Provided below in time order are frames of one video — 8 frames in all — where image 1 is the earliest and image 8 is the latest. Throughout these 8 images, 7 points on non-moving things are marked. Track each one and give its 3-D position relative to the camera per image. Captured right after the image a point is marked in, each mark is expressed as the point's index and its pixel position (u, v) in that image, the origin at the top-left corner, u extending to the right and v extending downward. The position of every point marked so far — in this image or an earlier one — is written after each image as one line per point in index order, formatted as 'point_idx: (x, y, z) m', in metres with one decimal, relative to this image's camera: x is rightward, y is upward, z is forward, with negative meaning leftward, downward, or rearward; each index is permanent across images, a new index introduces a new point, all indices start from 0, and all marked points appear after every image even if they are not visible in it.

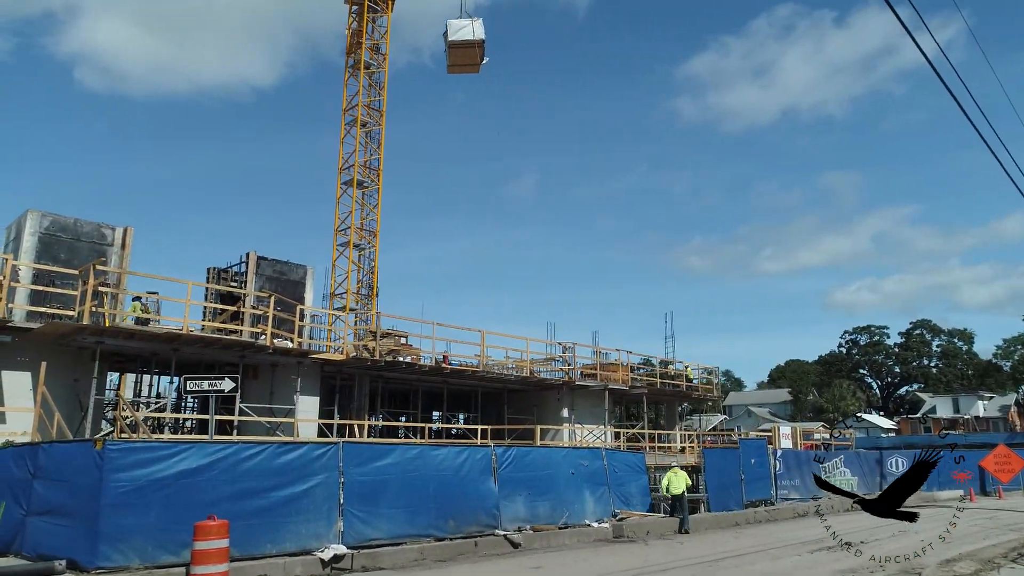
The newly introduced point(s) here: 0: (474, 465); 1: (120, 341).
0: (-0.8, -3.7, +14.9) m
1: (-10.6, -1.4, +19.4) m
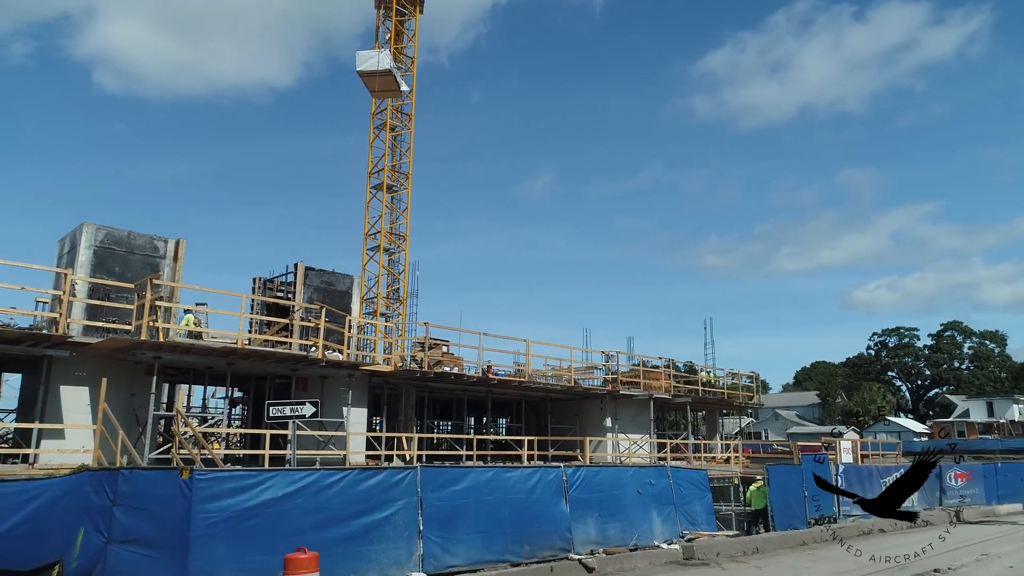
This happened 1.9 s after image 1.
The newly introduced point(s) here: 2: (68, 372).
0: (+0.7, -4.0, +14.6) m
1: (-9.0, -1.8, +19.3) m
2: (-11.3, -2.1, +18.3) m
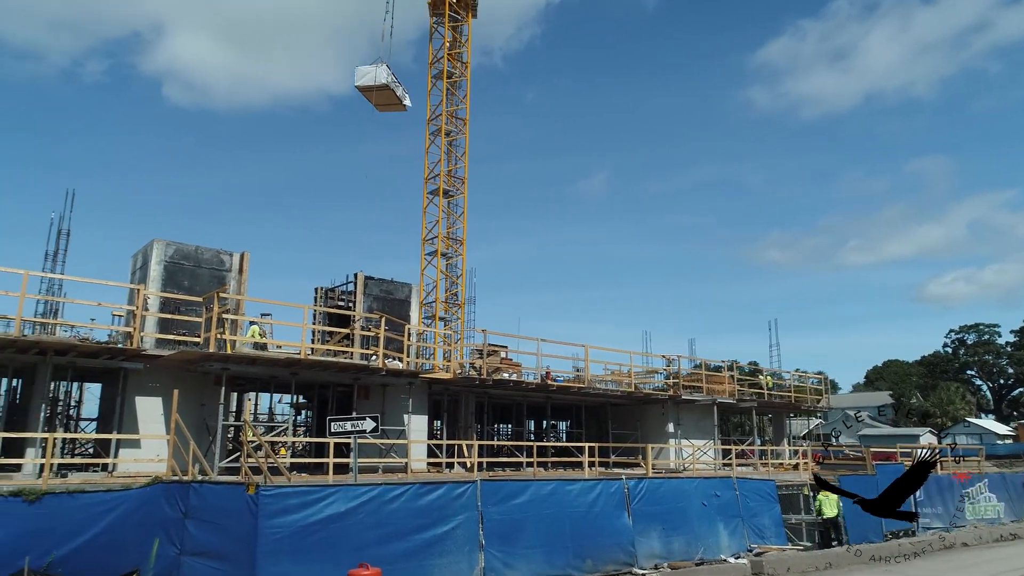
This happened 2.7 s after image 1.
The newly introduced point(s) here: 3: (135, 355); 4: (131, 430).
0: (+1.9, -4.2, +14.3) m
1: (-7.4, -2.2, +19.8) m
2: (-9.8, -2.5, +19.0) m
3: (-9.6, -1.7, +18.3) m
4: (-9.9, -3.7, +18.6) m
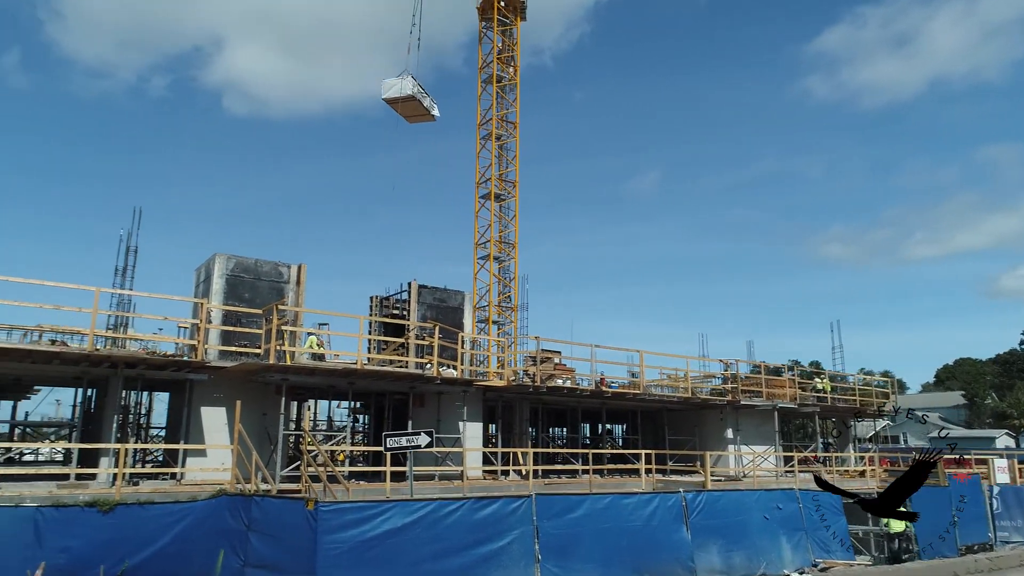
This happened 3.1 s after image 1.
0: (+3.0, -4.4, +14.1) m
1: (-5.9, -2.5, +20.3) m
2: (-8.3, -2.9, +19.6) m
3: (-8.3, -2.1, +18.9) m
4: (-8.4, -4.1, +19.2) m
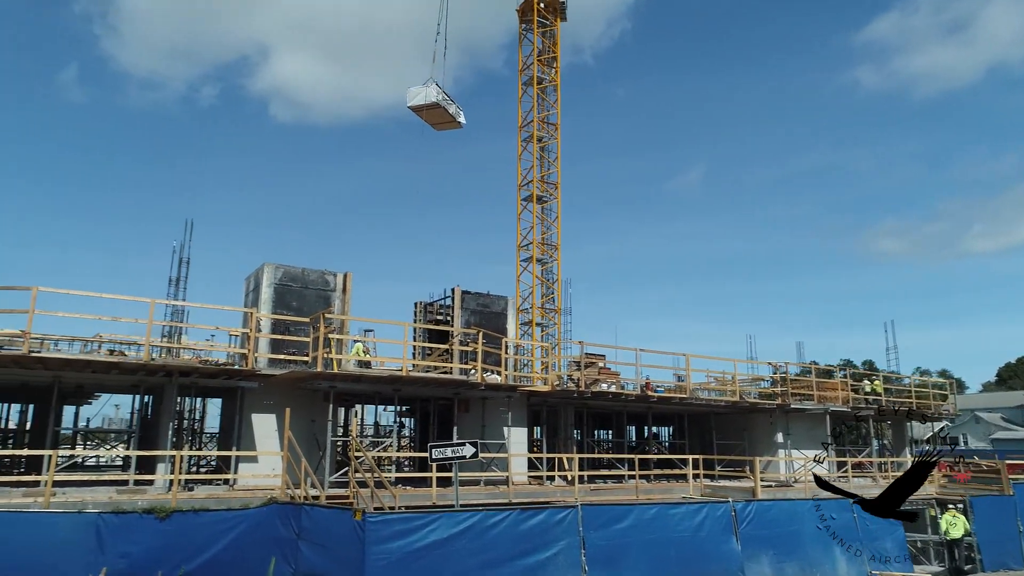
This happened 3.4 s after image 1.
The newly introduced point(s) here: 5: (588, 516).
0: (+3.9, -4.6, +13.9) m
1: (-4.7, -2.7, +20.6) m
2: (-7.1, -3.2, +20.1) m
3: (-7.1, -2.4, +19.4) m
4: (-7.2, -4.3, +19.7) m
5: (+1.3, -4.0, +12.5) m
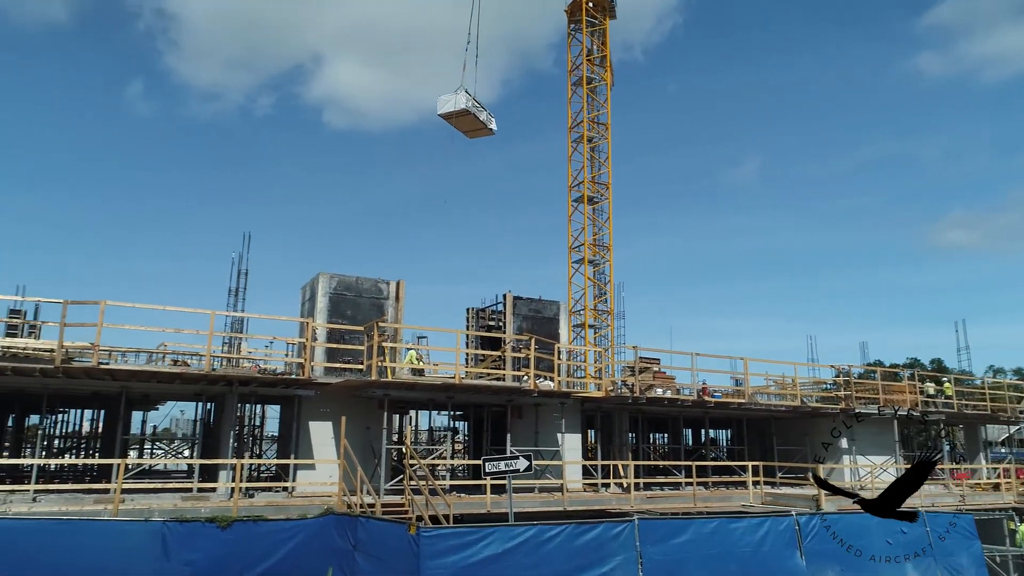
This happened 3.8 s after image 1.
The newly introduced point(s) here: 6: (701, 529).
0: (+4.9, -4.7, +13.4) m
1: (-3.1, -3.0, +20.7) m
2: (-5.6, -3.5, +20.4) m
3: (-5.6, -2.6, +19.7) m
4: (-5.7, -4.6, +20.0) m
5: (+2.3, -4.2, +12.3) m
6: (+3.4, -4.3, +12.8) m
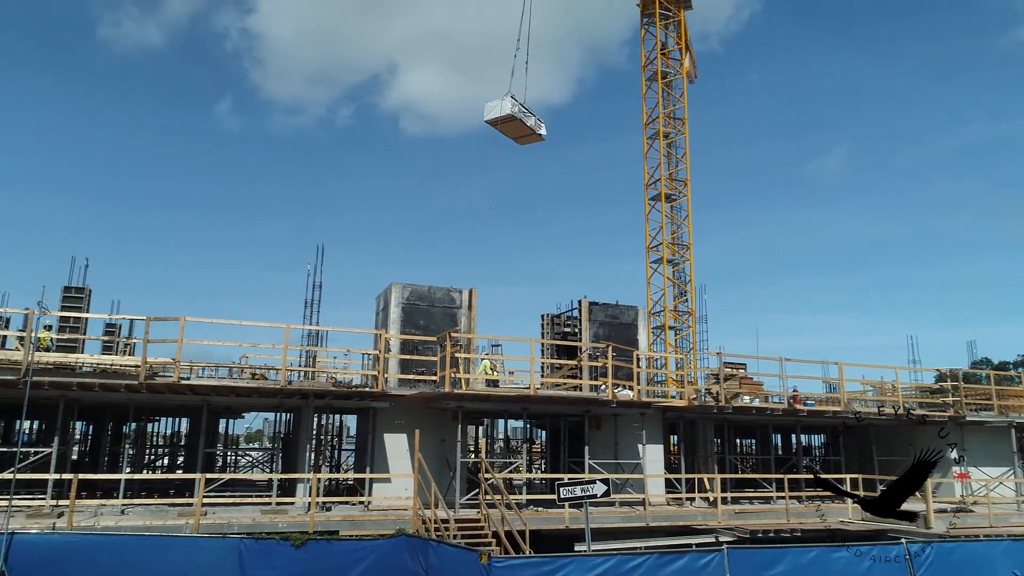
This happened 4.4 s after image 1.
0: (+6.3, -4.8, +12.1) m
1: (-1.0, -3.2, +20.3) m
2: (-3.4, -3.8, +20.2) m
3: (-3.6, -3.0, +19.5) m
4: (-3.6, -4.9, +19.9) m
5: (+3.5, -4.3, +11.3) m
6: (+4.7, -4.4, +11.7) m
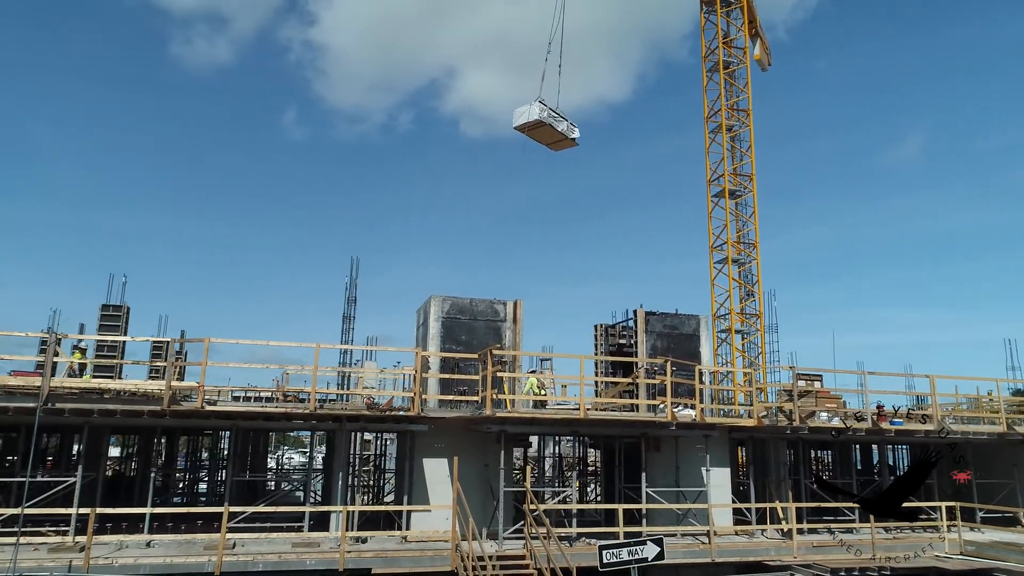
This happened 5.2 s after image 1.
0: (+6.8, -5.0, +9.9) m
1: (+0.3, -3.6, +18.7) m
2: (-2.2, -4.1, +18.8) m
3: (-2.4, -3.3, +18.2) m
4: (-2.3, -5.3, +18.5) m
5: (+4.0, -4.6, +9.3) m
6: (+5.2, -4.7, +9.6) m
